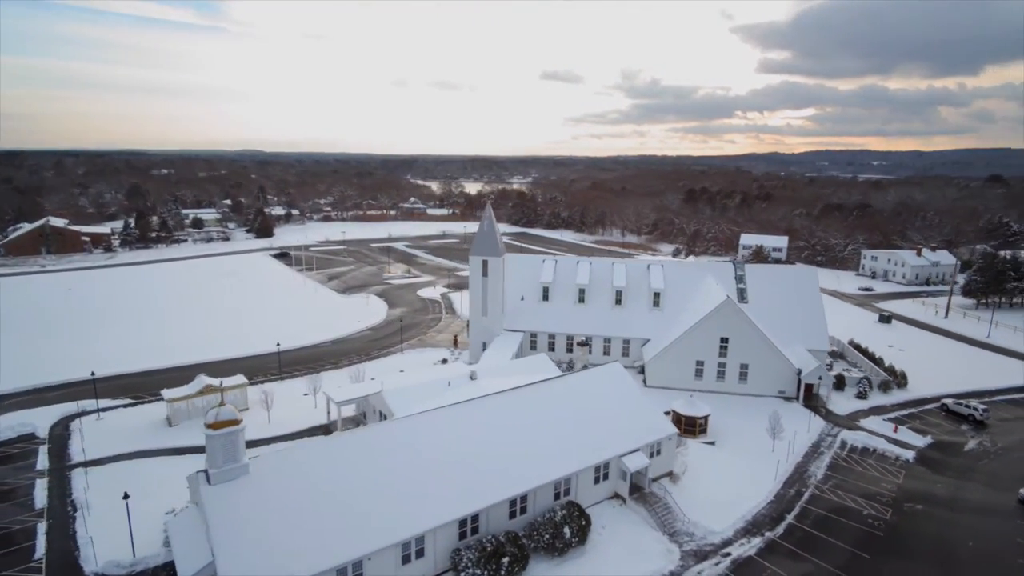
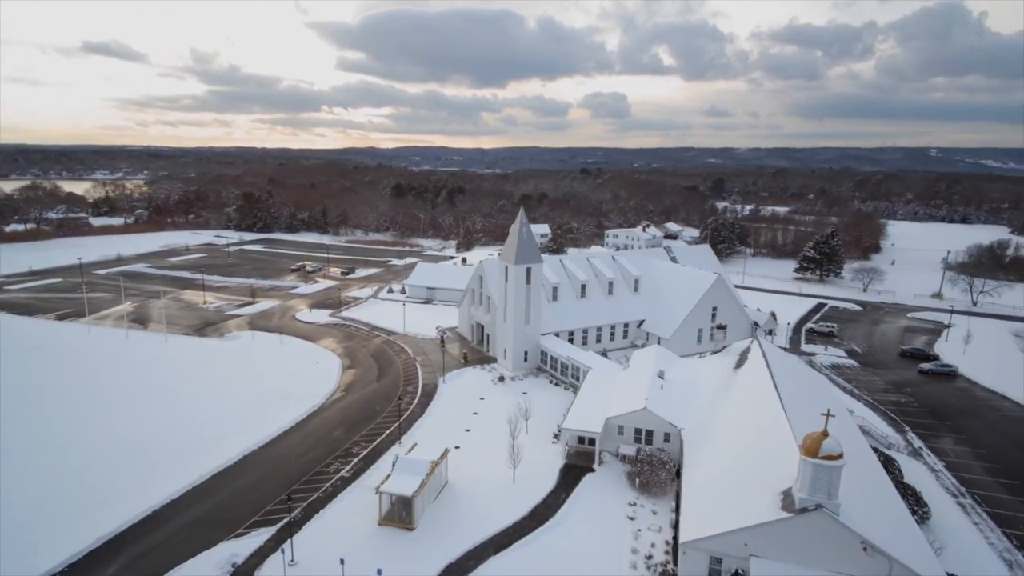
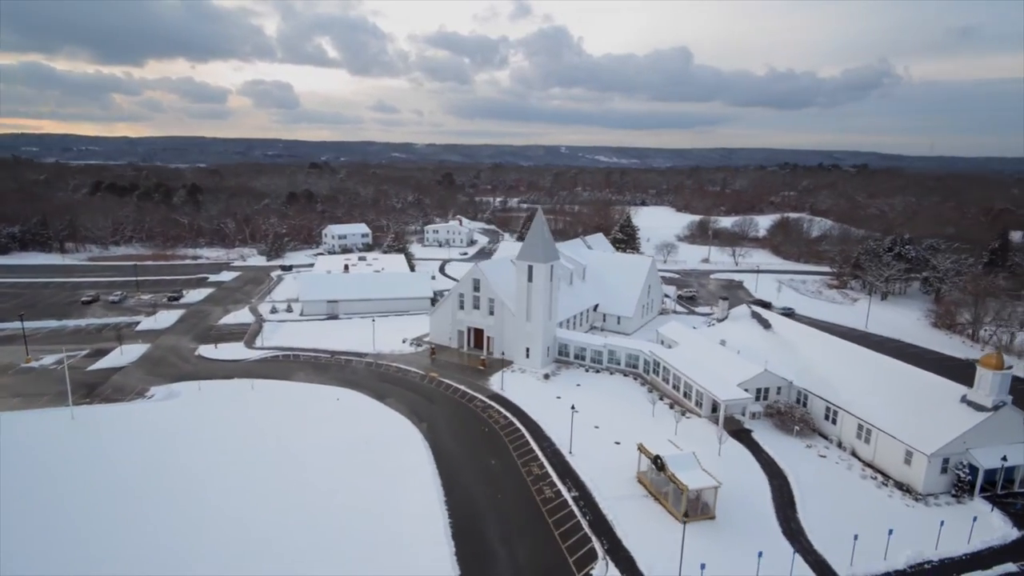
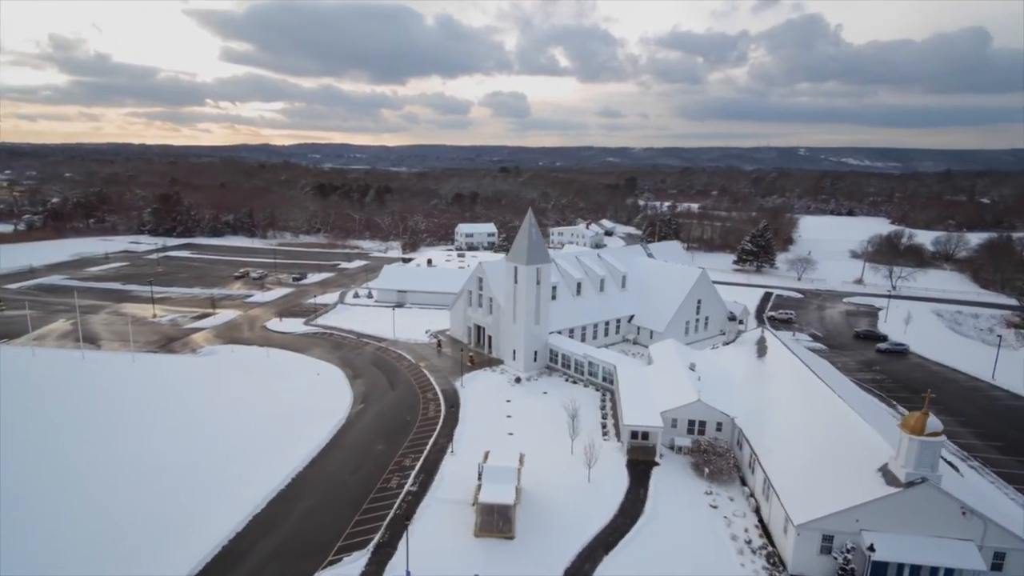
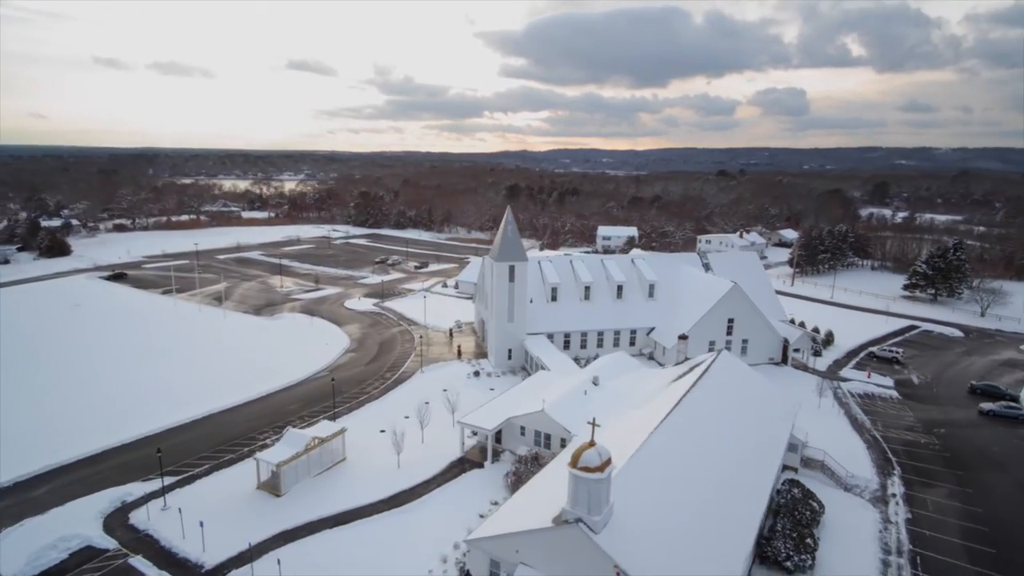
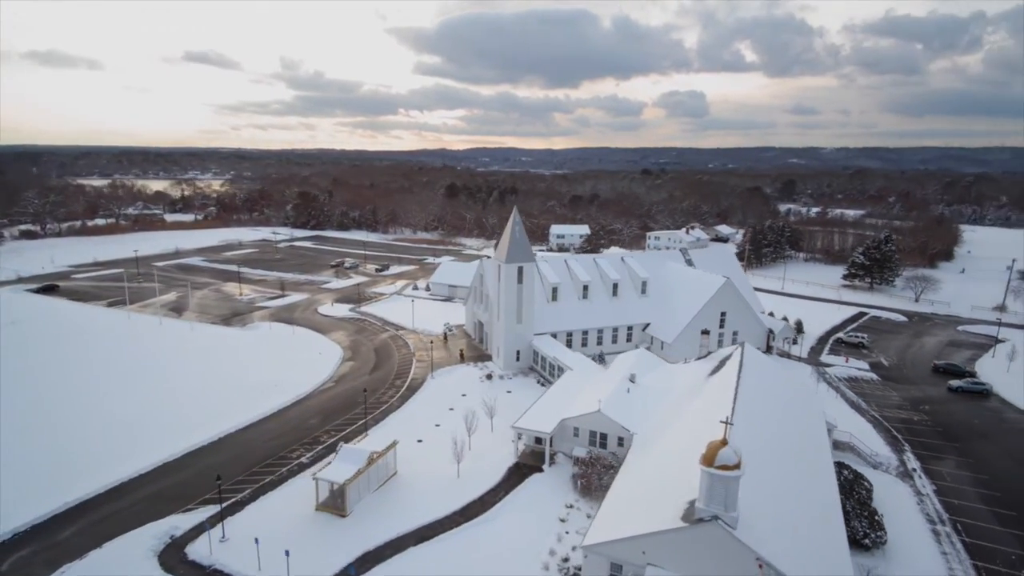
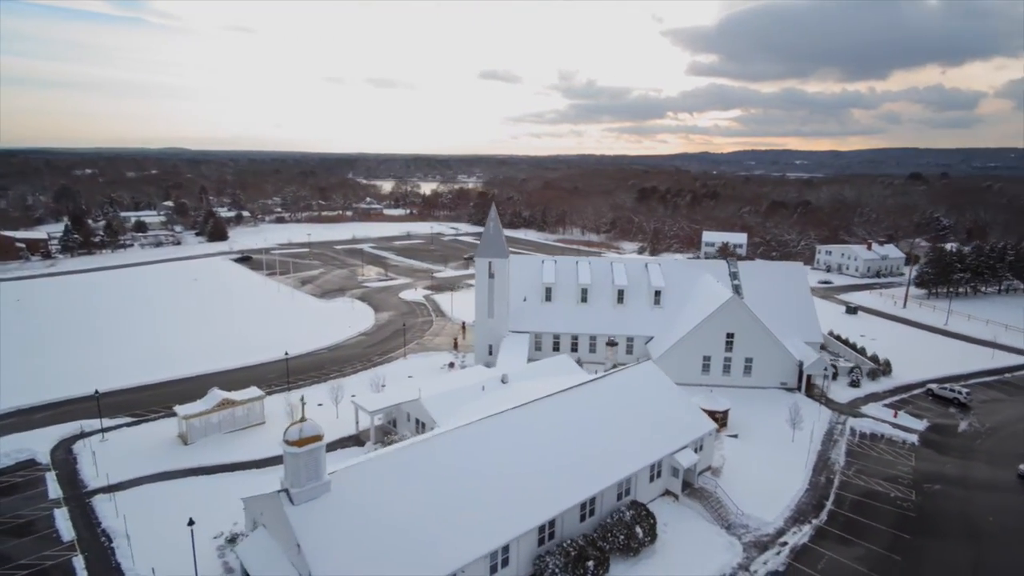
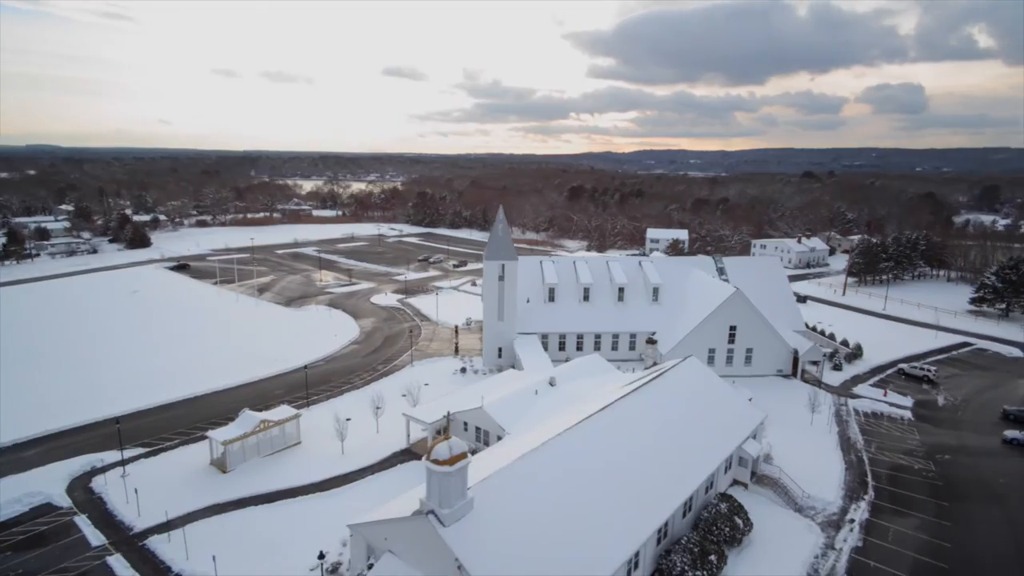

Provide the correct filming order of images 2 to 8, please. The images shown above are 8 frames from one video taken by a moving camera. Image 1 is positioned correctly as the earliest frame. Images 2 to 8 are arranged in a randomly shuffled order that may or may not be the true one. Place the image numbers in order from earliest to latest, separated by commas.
7, 8, 5, 6, 2, 4, 3
